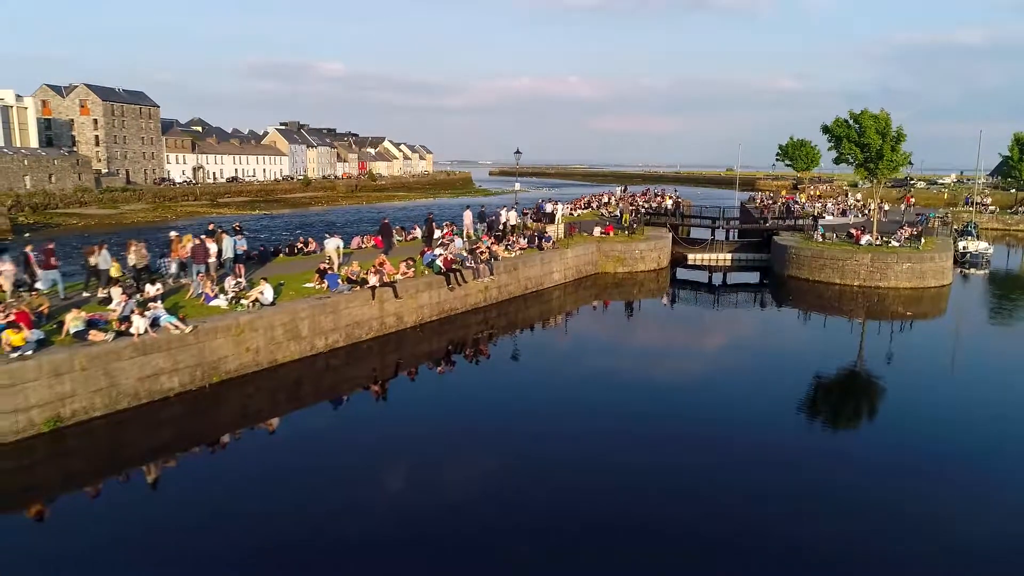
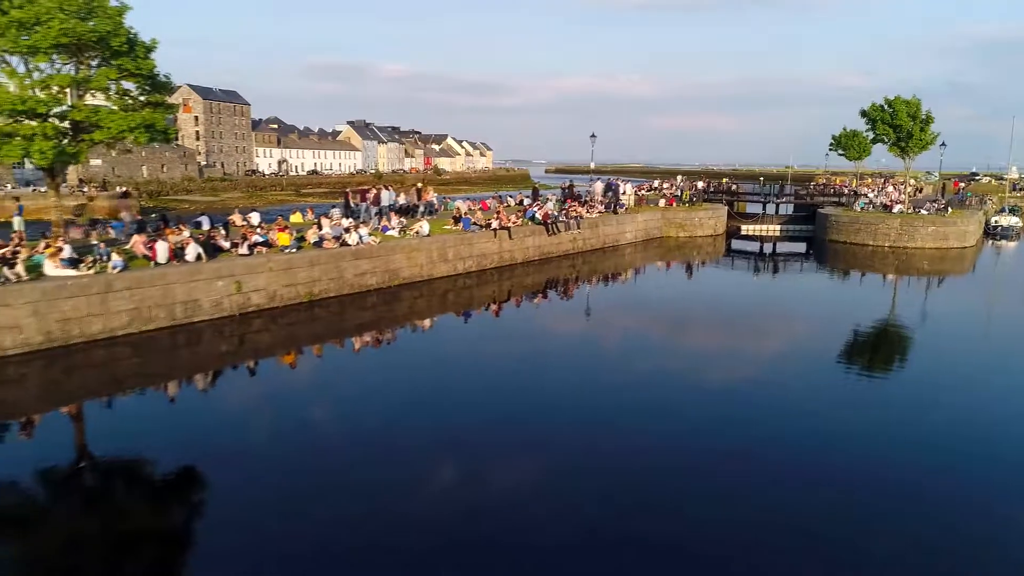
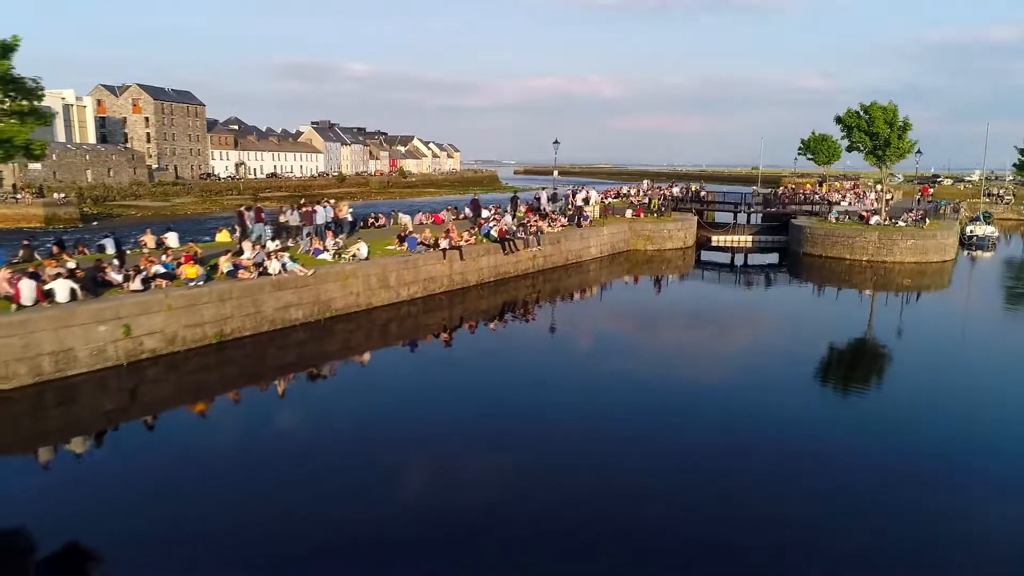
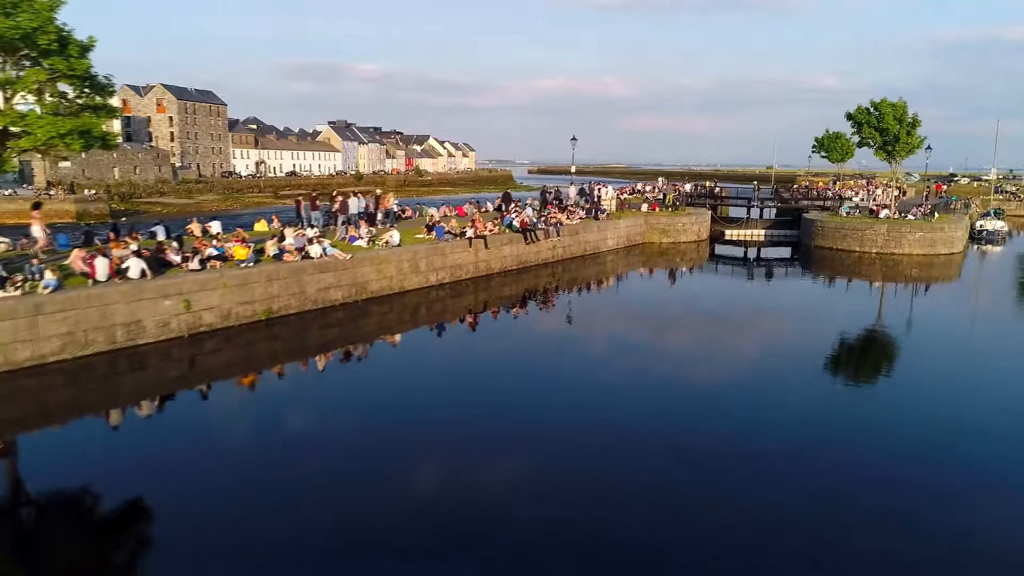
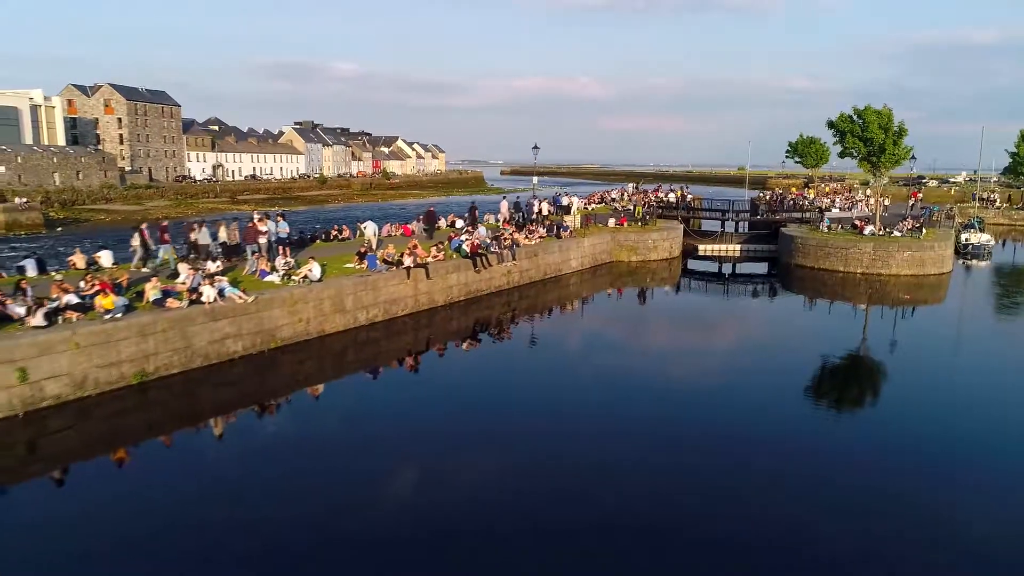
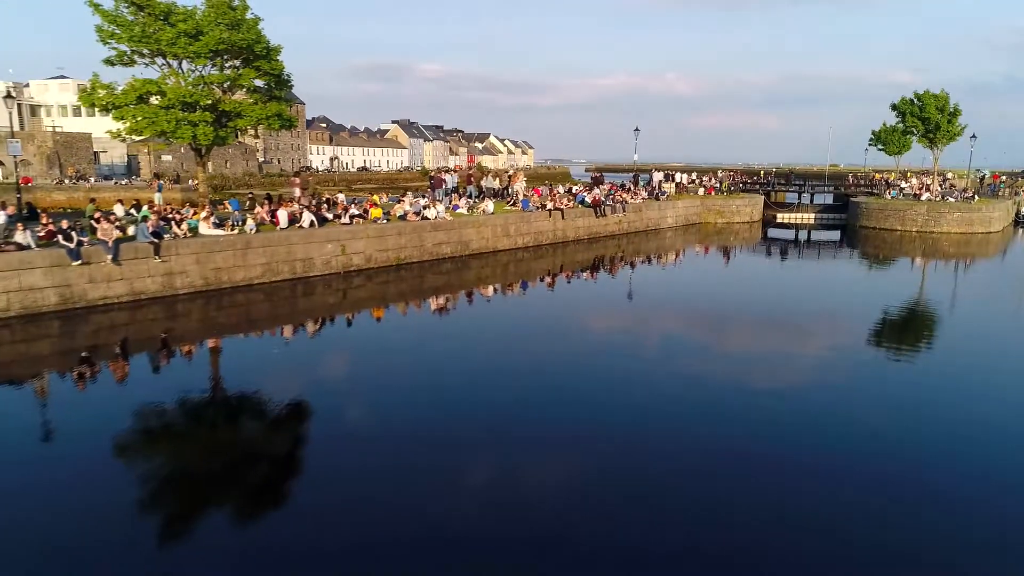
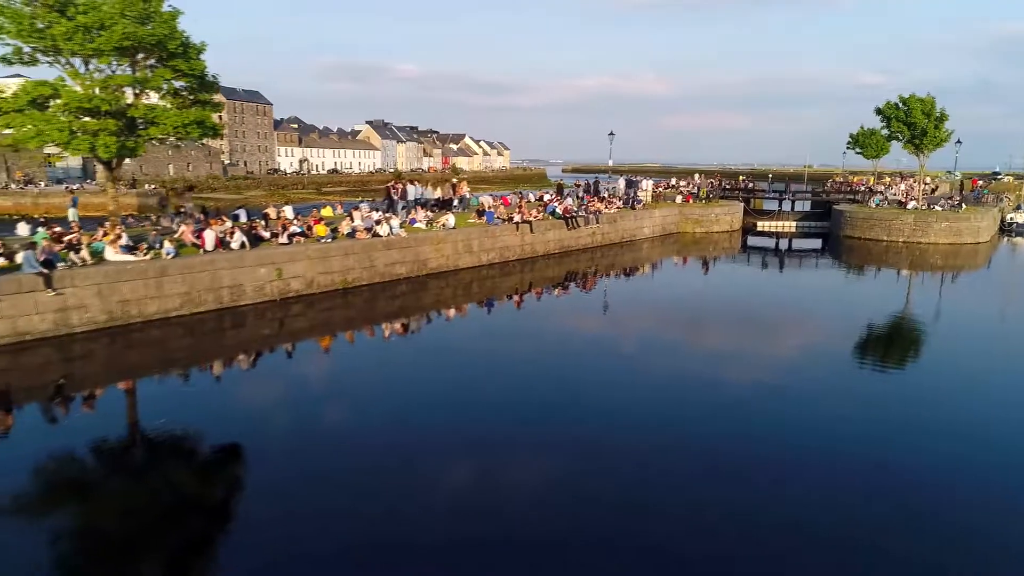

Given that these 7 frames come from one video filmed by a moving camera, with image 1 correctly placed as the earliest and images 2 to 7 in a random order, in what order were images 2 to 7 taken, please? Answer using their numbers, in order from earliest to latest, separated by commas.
5, 3, 4, 2, 7, 6
